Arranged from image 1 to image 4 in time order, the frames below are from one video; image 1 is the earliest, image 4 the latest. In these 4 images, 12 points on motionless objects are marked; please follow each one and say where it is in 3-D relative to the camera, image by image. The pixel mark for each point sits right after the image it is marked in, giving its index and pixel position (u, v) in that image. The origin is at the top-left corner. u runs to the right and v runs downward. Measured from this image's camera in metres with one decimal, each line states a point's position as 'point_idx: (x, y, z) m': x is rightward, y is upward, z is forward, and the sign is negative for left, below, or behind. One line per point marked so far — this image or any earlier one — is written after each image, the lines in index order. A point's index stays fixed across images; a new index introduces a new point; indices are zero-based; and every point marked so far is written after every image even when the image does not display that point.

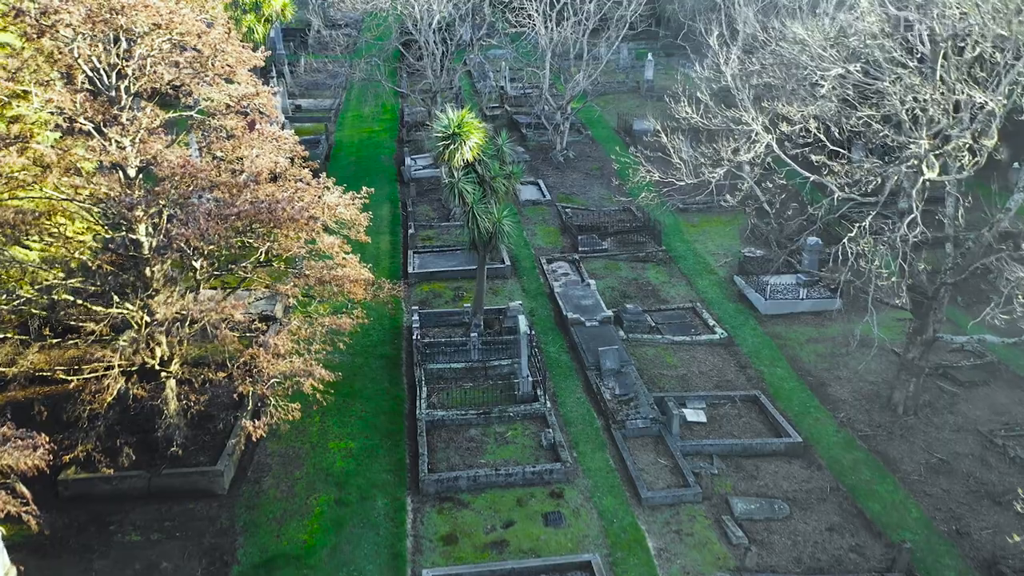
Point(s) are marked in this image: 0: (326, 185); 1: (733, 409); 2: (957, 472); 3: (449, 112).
0: (-3.8, +2.1, +15.9) m
1: (+5.4, -2.9, +18.7) m
2: (+9.6, -4.0, +16.6) m
3: (-1.5, +4.3, +19.0) m
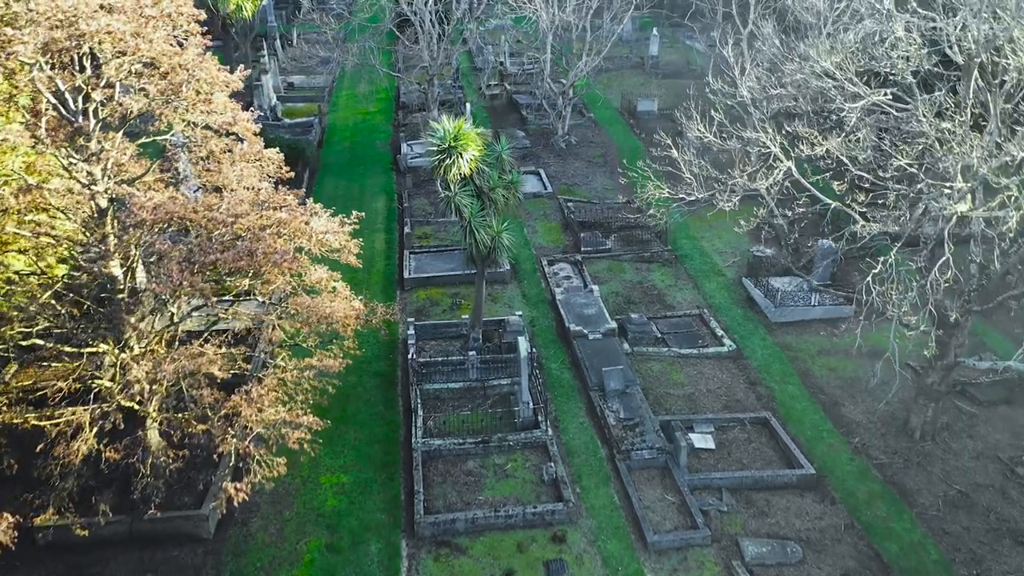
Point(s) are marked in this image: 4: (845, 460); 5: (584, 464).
0: (-3.8, +1.5, +14.9) m
1: (+5.3, -3.4, +17.9) m
2: (+9.6, -4.5, +15.9) m
3: (-1.5, +3.8, +17.9) m
4: (+7.4, -3.8, +17.2) m
5: (+1.6, -3.8, +16.7) m
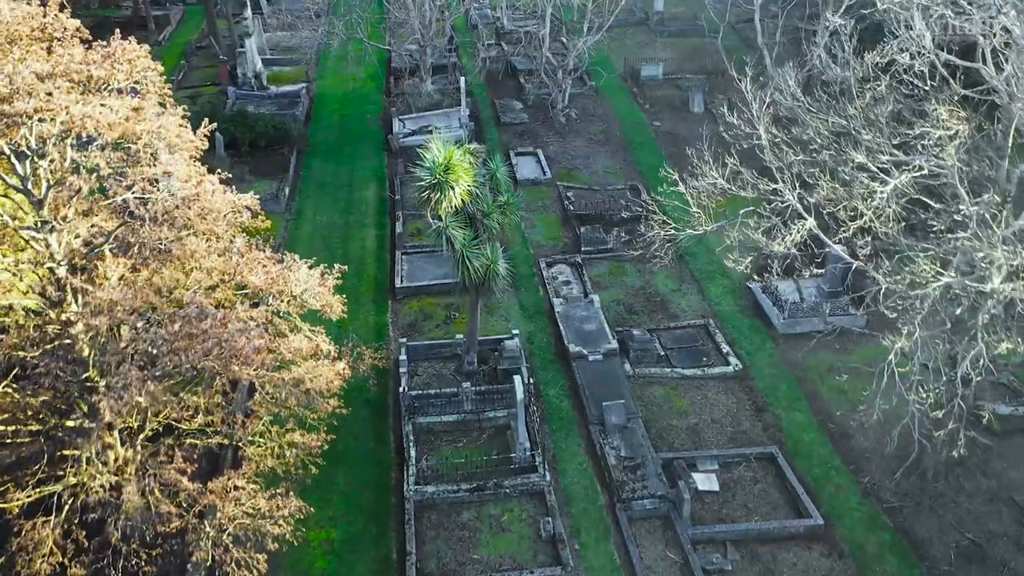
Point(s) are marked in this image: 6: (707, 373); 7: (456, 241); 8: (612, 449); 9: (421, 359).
0: (-3.9, +0.4, +13.7) m
1: (+5.3, -4.1, +17.2) m
2: (+9.5, -5.4, +15.3) m
3: (-1.7, +3.0, +16.5) m
4: (+7.3, -4.6, +16.5) m
5: (+1.5, -4.7, +16.0) m
6: (+5.0, -2.2, +19.8) m
7: (-1.2, +1.0, +16.9) m
8: (+2.2, -3.6, +17.2) m
9: (-2.3, -1.8, +19.8) m
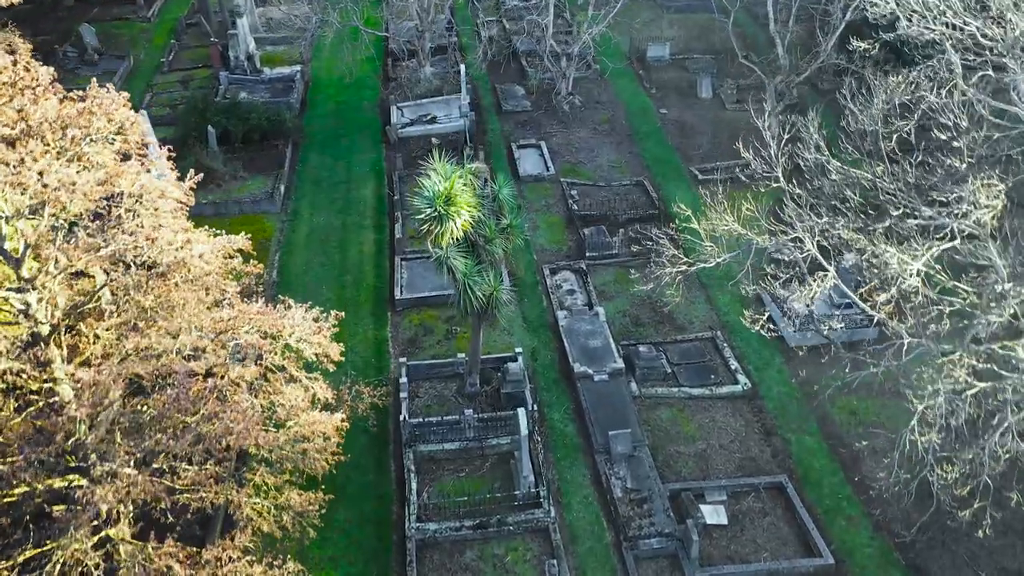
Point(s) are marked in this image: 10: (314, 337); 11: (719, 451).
0: (-3.8, -0.4, +13.1) m
1: (+5.4, -4.7, +16.9) m
2: (+9.6, -6.1, +15.0) m
3: (-1.6, +2.4, +15.7) m
4: (+7.4, -5.3, +16.2) m
5: (+1.6, -5.4, +15.7) m
6: (+5.1, -2.6, +19.3) m
7: (-1.2, +0.4, +16.2) m
8: (+2.3, -4.2, +16.8) m
9: (-2.3, -2.3, +19.3) m
10: (-3.3, -0.8, +12.9) m
11: (+4.8, -3.8, +18.1) m
